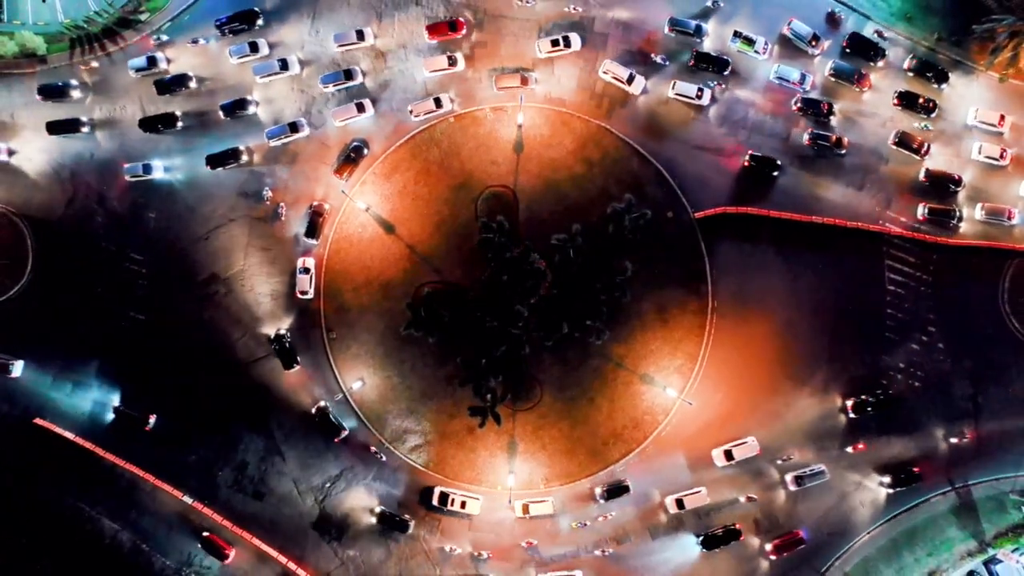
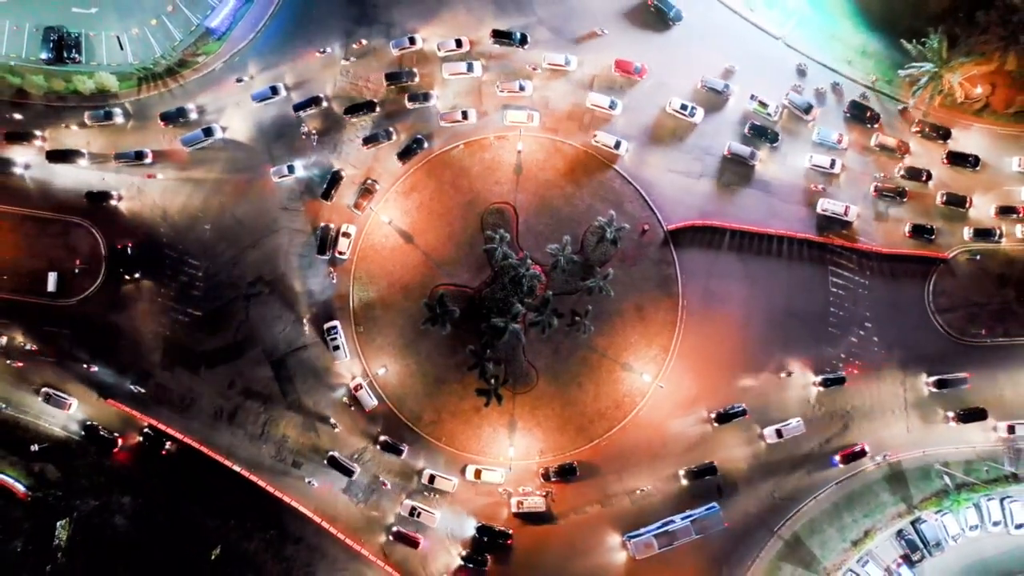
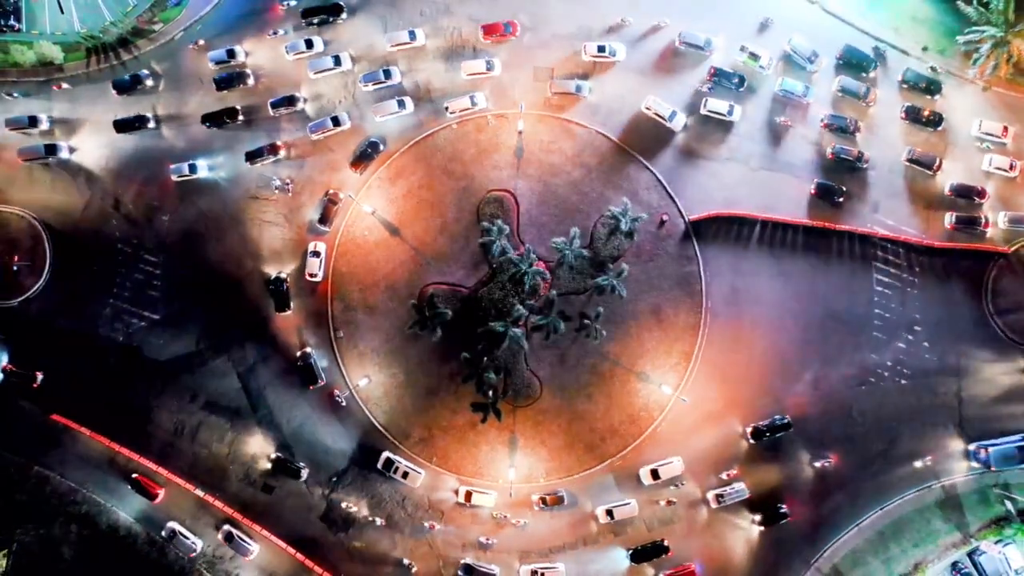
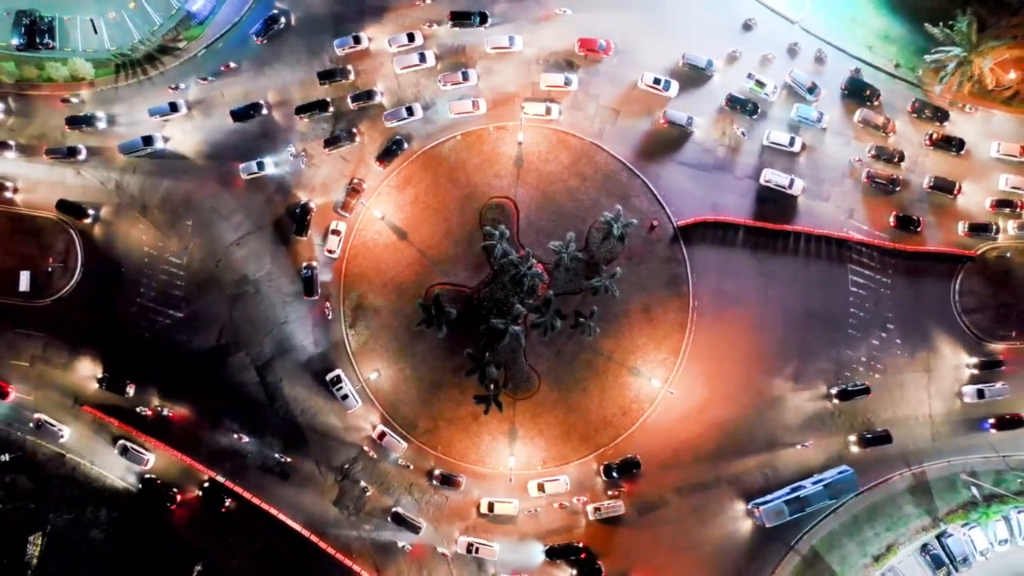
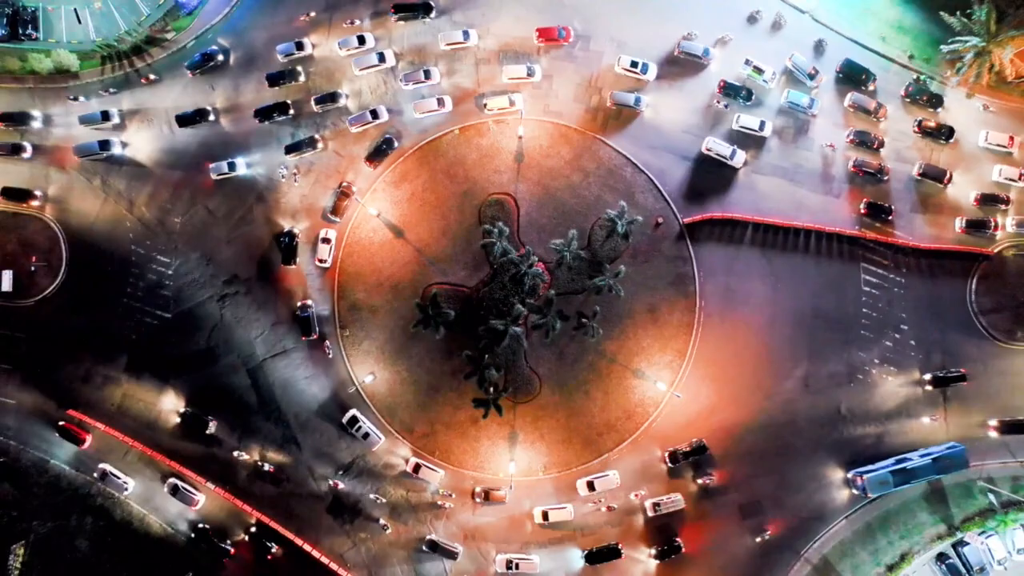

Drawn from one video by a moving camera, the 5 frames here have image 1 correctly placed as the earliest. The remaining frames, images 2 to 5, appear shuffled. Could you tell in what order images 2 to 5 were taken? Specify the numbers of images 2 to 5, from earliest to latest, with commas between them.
3, 5, 4, 2
